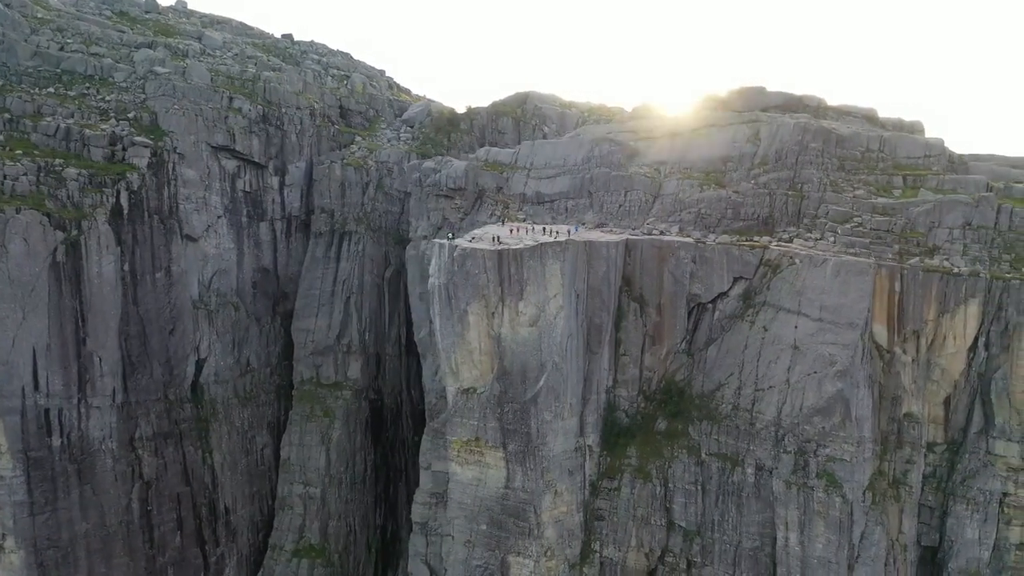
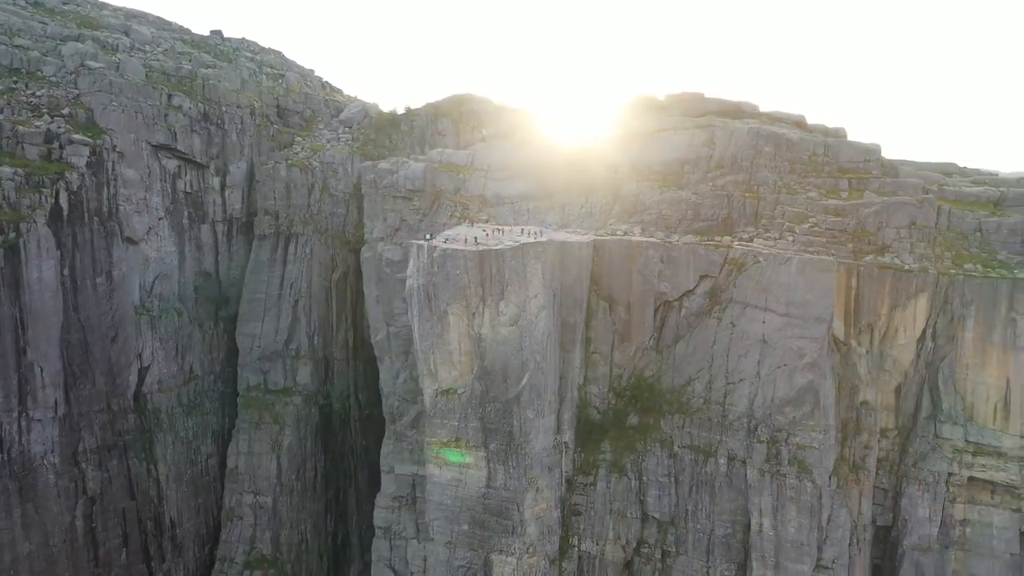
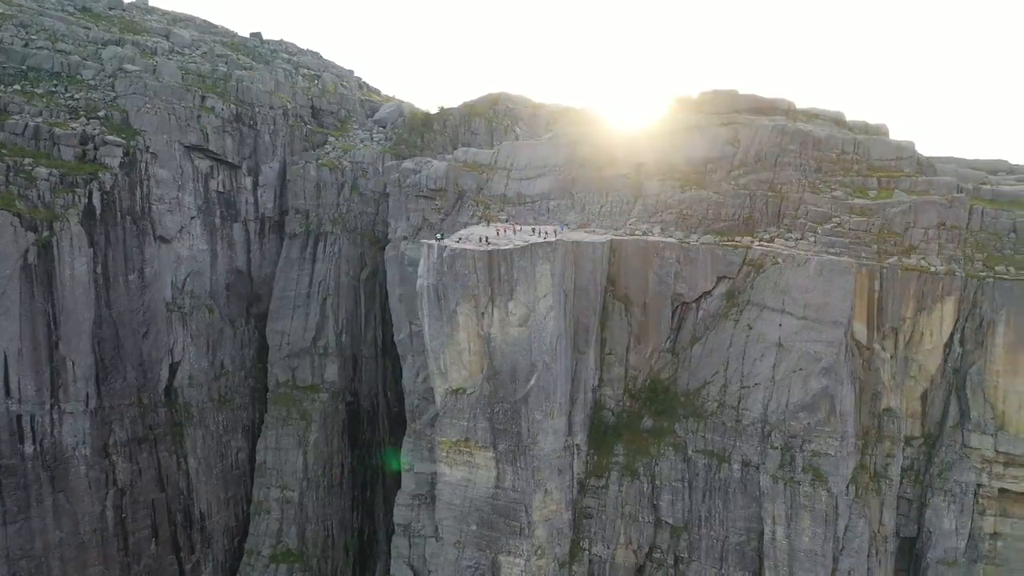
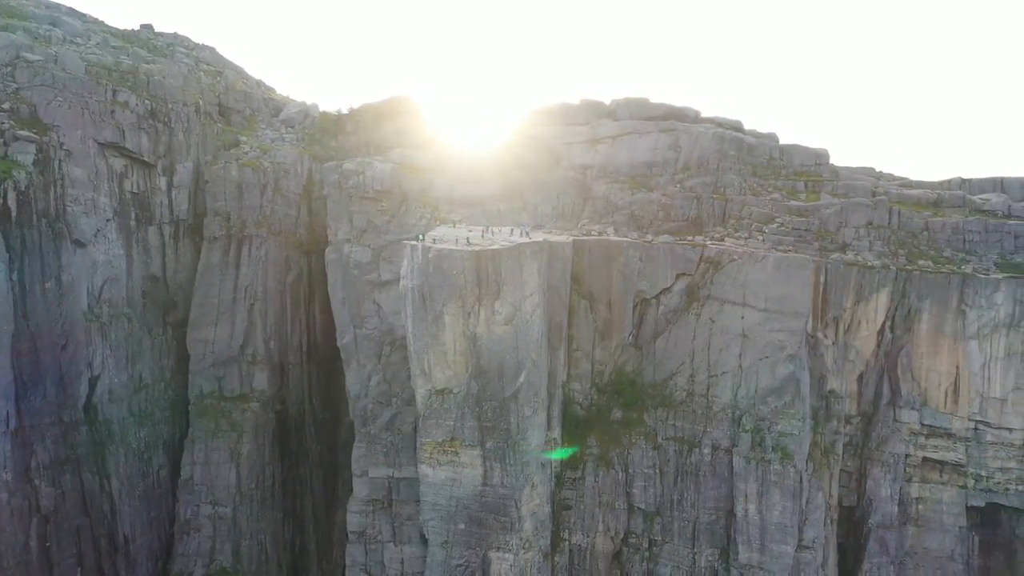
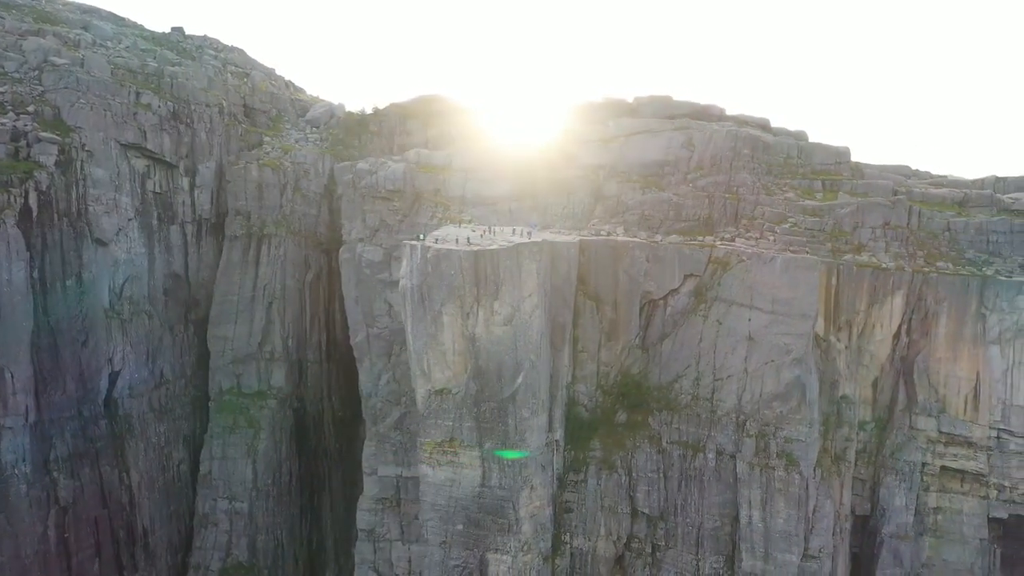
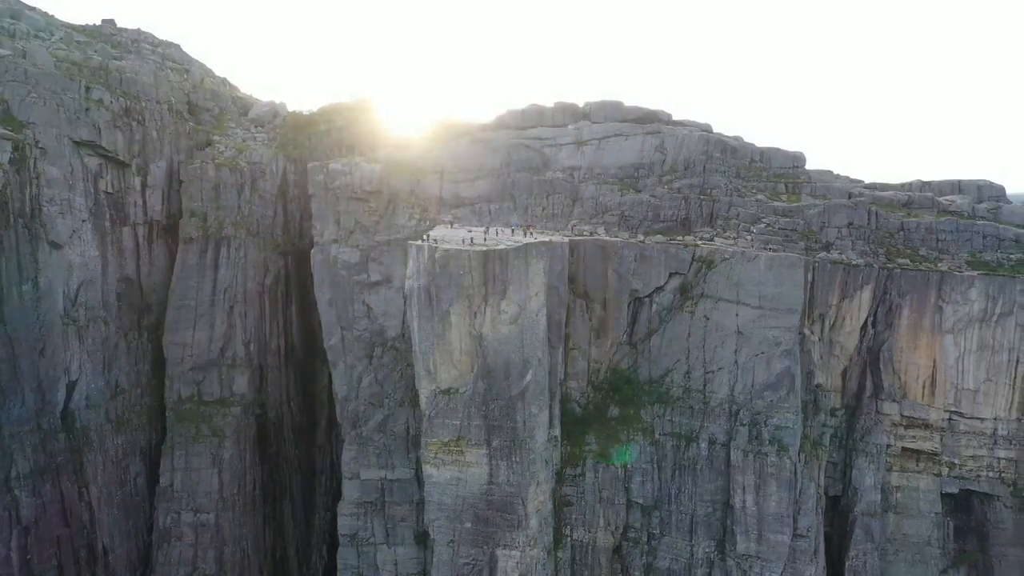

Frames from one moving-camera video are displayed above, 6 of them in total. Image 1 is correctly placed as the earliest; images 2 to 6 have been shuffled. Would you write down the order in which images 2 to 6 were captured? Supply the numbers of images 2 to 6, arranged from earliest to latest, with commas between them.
3, 2, 5, 4, 6
